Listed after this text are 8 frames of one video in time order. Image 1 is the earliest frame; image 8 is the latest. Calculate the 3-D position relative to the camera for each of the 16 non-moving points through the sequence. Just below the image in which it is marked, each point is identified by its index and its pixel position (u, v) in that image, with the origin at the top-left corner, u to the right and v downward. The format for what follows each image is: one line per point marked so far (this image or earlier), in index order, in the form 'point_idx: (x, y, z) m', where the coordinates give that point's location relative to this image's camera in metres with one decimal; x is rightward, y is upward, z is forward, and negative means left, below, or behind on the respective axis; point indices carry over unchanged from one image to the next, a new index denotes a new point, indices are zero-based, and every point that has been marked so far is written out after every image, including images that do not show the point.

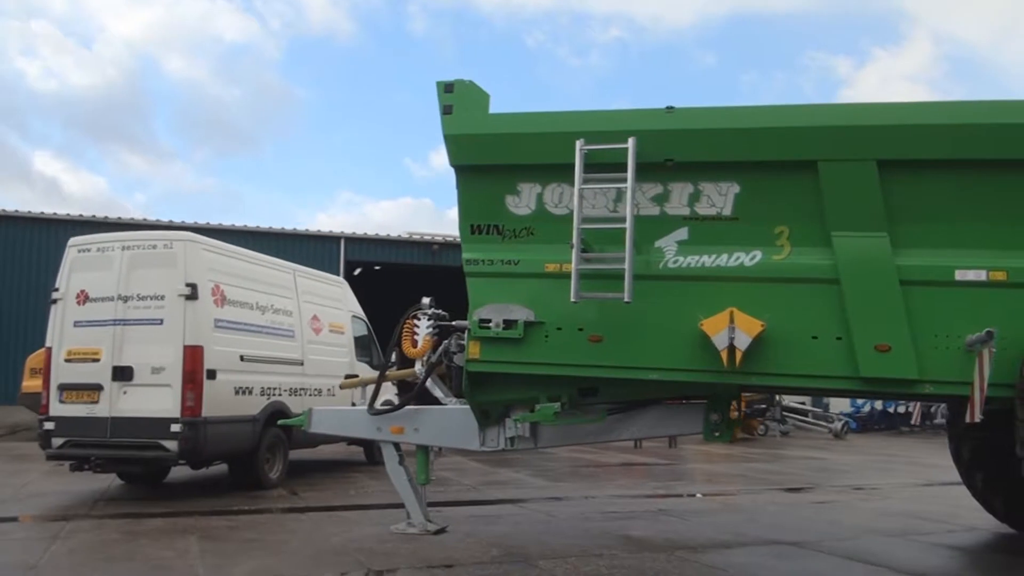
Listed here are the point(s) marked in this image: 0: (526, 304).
0: (+0.1, -0.1, +6.6) m
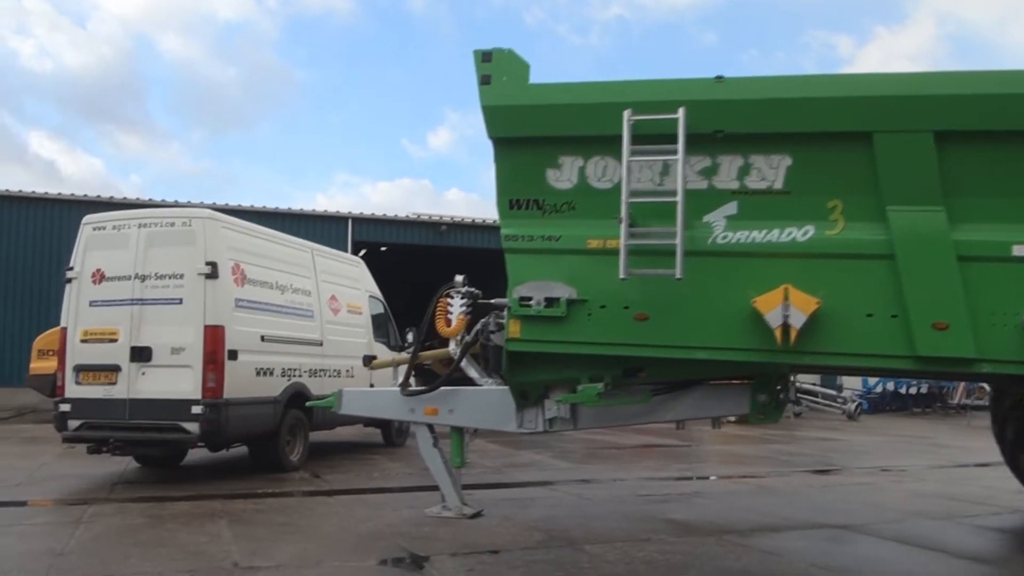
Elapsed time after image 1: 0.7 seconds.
0: (+0.3, 0.0, +6.4) m
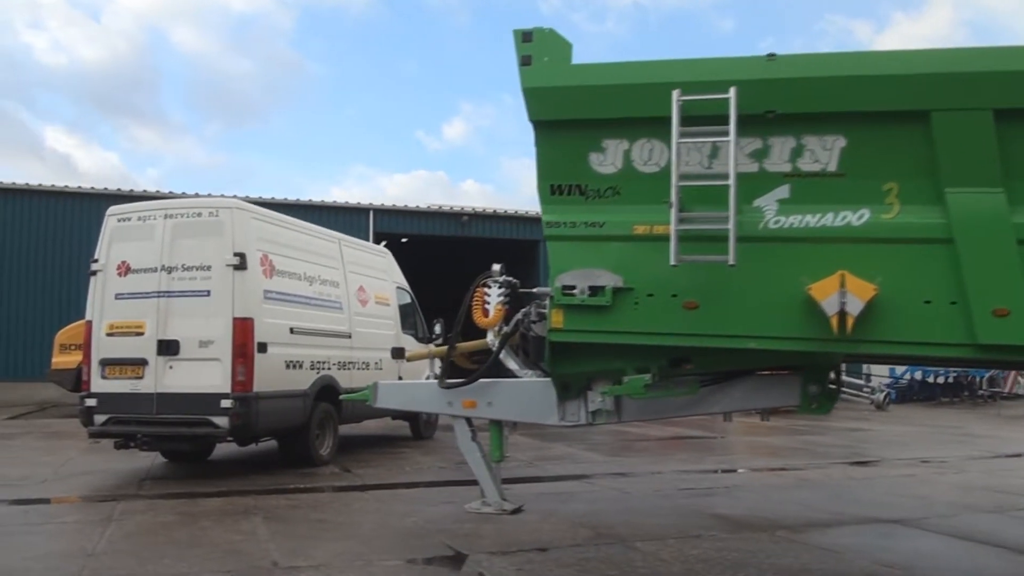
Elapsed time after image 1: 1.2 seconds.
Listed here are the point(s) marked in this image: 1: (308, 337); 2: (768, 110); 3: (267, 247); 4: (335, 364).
0: (+0.6, +0.1, +6.2) m
1: (-1.7, -0.4, +9.6) m
2: (+1.4, +1.0, +6.0) m
3: (-2.0, +0.3, +9.2) m
4: (-1.6, -0.7, +10.1) m
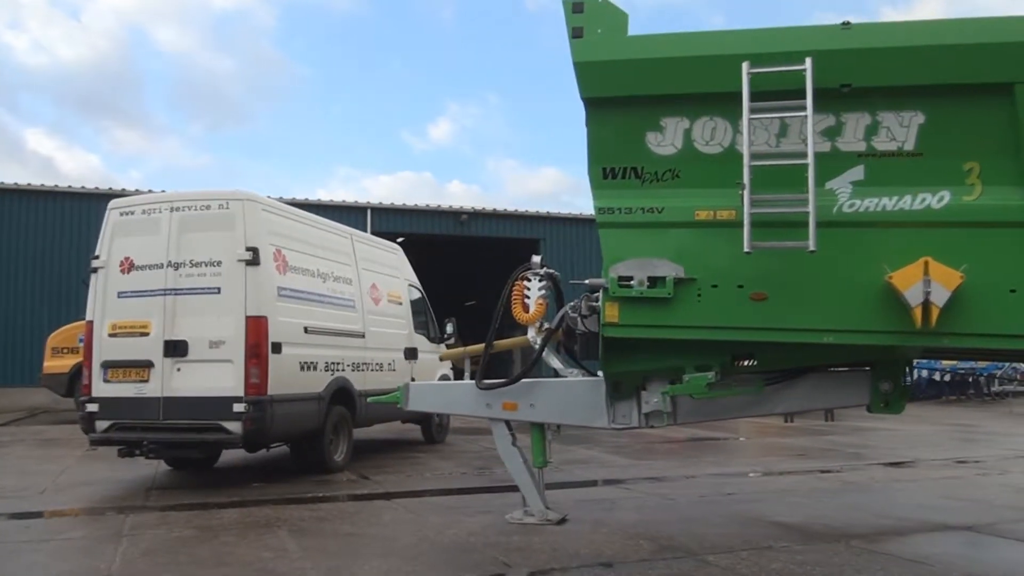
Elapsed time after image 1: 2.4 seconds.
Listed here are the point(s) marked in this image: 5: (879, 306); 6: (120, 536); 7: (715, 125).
0: (+0.8, +0.2, +5.7) m
1: (-1.5, -0.4, +9.1) m
2: (+1.6, +1.0, +5.5) m
3: (-1.8, +0.4, +8.6) m
4: (-1.4, -0.7, +9.6) m
5: (+1.8, -0.1, +5.5) m
6: (-2.2, -1.4, +6.3) m
7: (+1.0, +0.8, +5.7) m
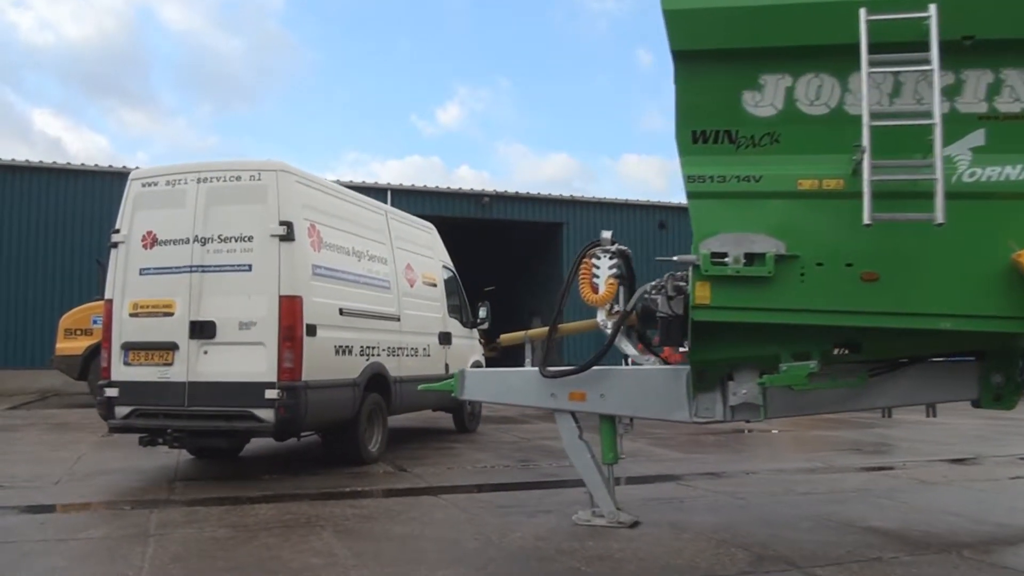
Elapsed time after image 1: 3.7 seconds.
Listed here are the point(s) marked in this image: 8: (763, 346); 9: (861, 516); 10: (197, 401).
0: (+1.2, +0.2, +5.1) m
1: (-1.2, -0.2, +8.5) m
2: (+2.0, +1.1, +4.9) m
3: (-1.4, +0.5, +8.0) m
4: (-1.0, -0.5, +9.0) m
5: (+2.2, 0.0, +4.8) m
6: (-1.9, -1.3, +5.7) m
7: (+1.4, +0.9, +5.0) m
8: (+1.2, -0.3, +5.3) m
9: (+2.0, -1.3, +6.3) m
10: (-2.1, -0.8, +7.6) m
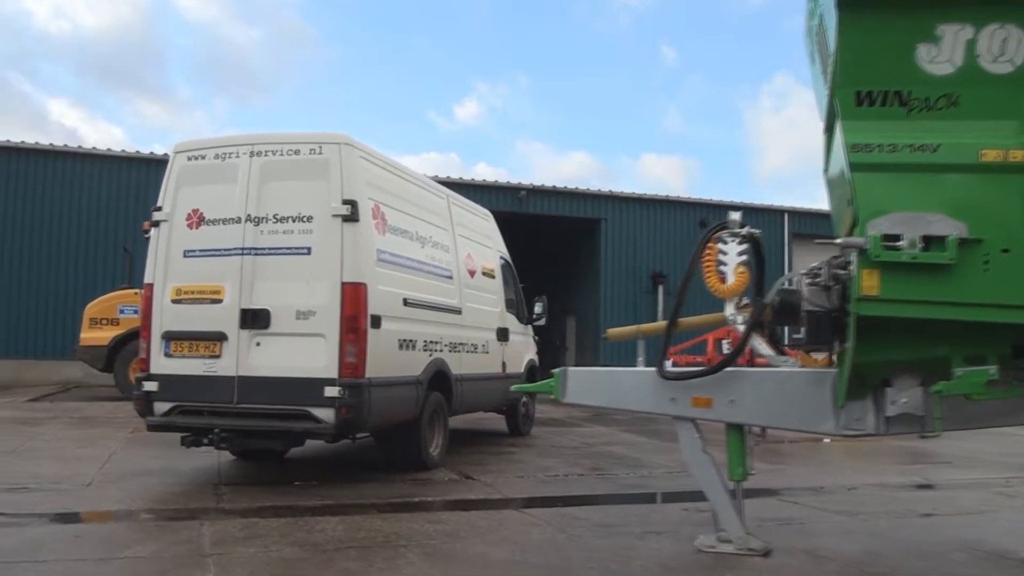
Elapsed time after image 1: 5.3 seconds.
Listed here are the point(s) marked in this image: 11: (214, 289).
0: (+1.7, +0.3, +4.3) m
1: (-0.6, -0.2, +7.7) m
2: (+2.5, +1.1, +4.1) m
3: (-0.9, +0.6, +7.3) m
4: (-0.5, -0.4, +8.2) m
5: (+2.7, 0.0, +4.0) m
6: (-1.4, -1.2, +5.0) m
7: (+1.9, +1.0, +4.3) m
8: (+1.7, -0.2, +4.5) m
9: (+2.5, -1.3, +5.5) m
10: (-1.6, -0.7, +6.8) m
11: (-1.9, 0.0, +7.0) m
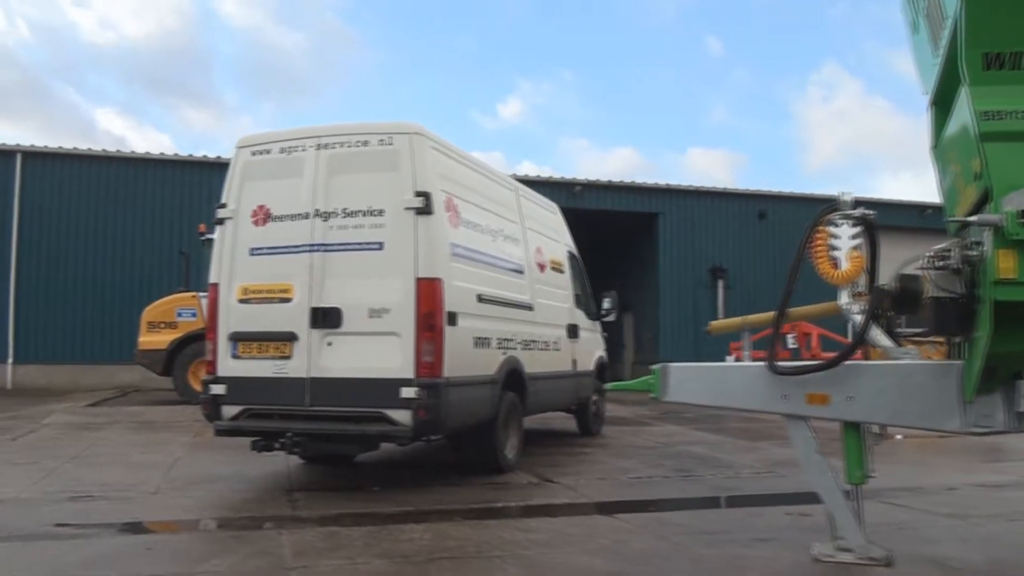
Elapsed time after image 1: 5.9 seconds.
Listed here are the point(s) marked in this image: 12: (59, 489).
0: (+2.1, +0.3, +3.9) m
1: (-0.1, -0.1, +7.4) m
2: (+2.9, +1.2, +3.7) m
3: (-0.4, +0.6, +7.0) m
4: (+0.1, -0.4, +7.9) m
5: (+3.0, +0.1, +3.6) m
6: (-0.9, -1.2, +4.7) m
7: (+2.3, +1.0, +3.8) m
8: (+2.1, -0.2, +4.1) m
9: (+2.9, -1.2, +5.1) m
10: (-1.1, -0.7, +6.5) m
11: (-1.4, 0.0, +6.8) m
12: (-3.0, -1.3, +7.3) m
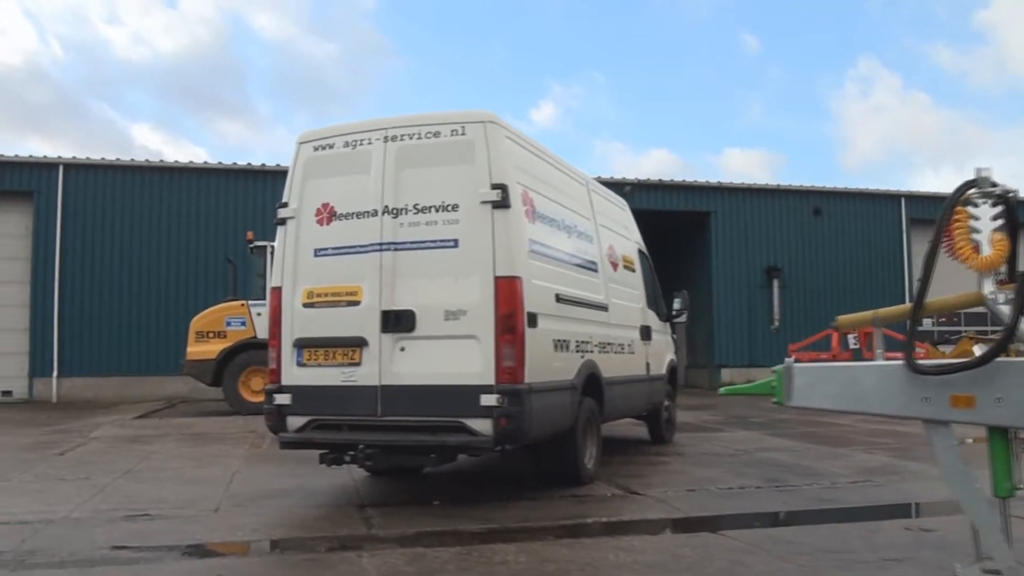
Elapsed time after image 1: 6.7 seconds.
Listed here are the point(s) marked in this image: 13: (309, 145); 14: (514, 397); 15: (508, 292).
0: (+2.4, +0.4, +3.3) m
1: (+0.4, -0.1, +6.9) m
2: (+3.2, +1.3, +3.1) m
3: (+0.1, +0.6, +6.5) m
4: (+0.6, -0.4, +7.4) m
5: (+3.4, +0.2, +3.1) m
6: (-0.5, -1.2, +4.2) m
7: (+2.6, +1.1, +3.3) m
8: (+2.5, -0.1, +3.6) m
9: (+3.3, -1.1, +4.5) m
10: (-0.6, -0.7, +6.1) m
11: (-0.9, 0.0, +6.3) m
12: (-2.5, -1.4, +7.0) m
13: (-1.2, +0.9, +6.7) m
14: (0.0, -0.6, +5.9) m
15: (0.0, 0.0, +6.0) m
